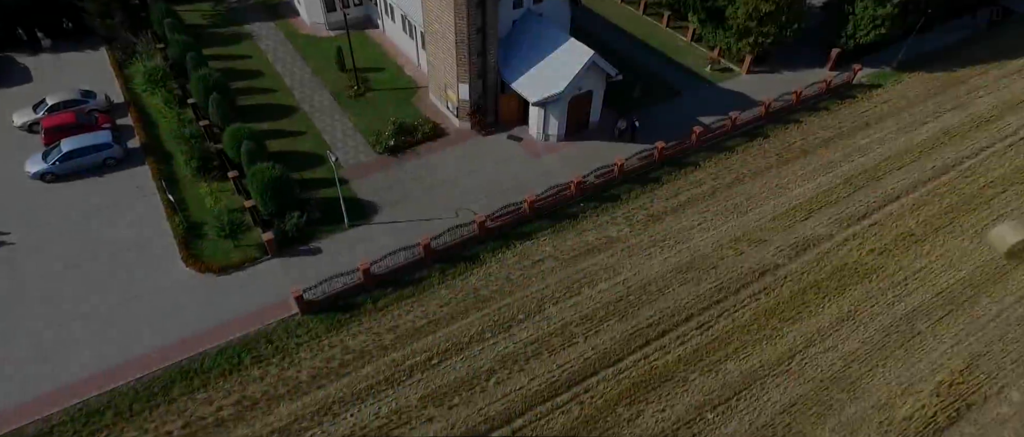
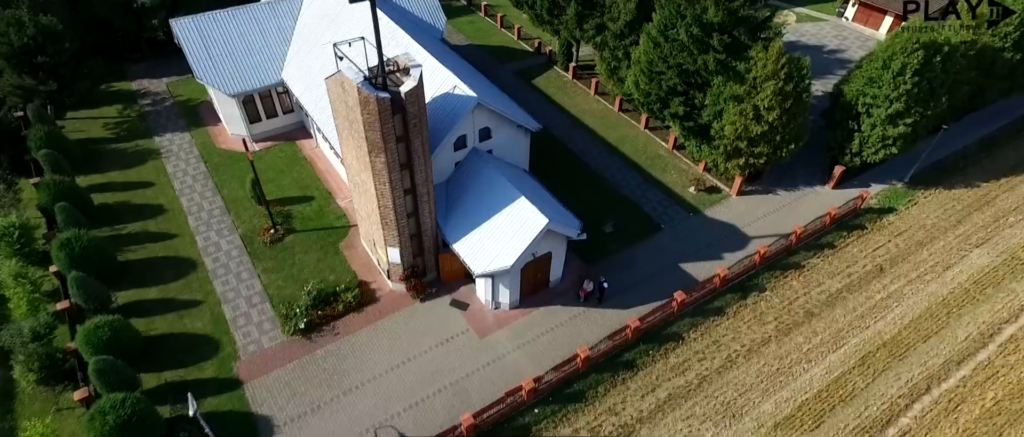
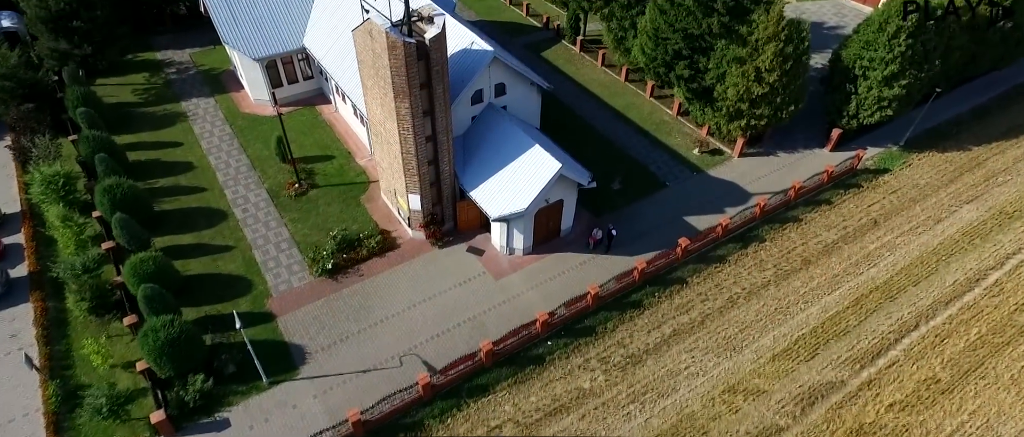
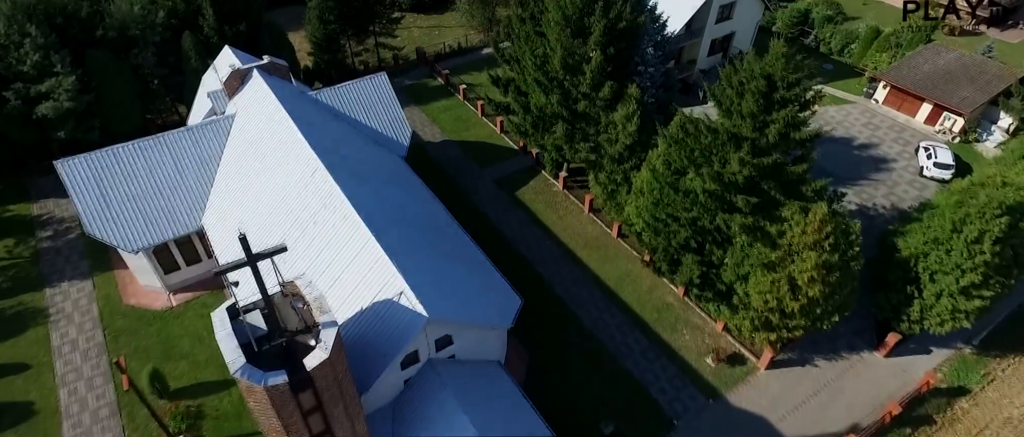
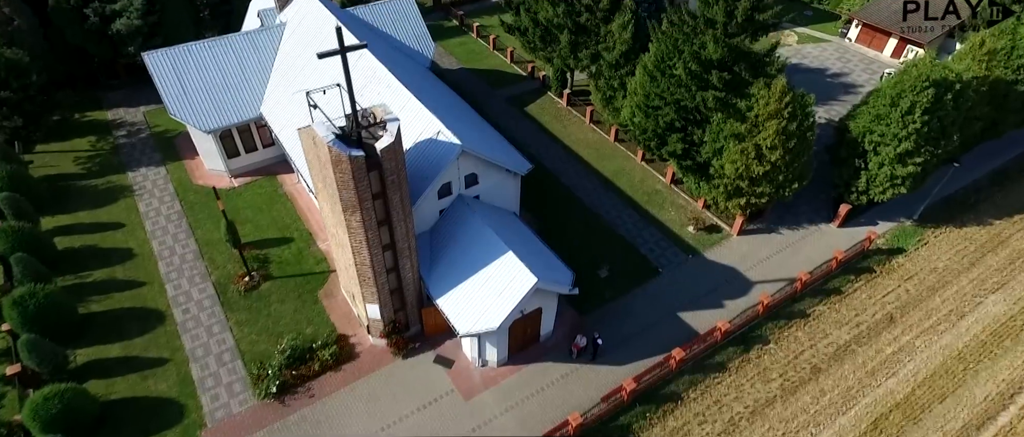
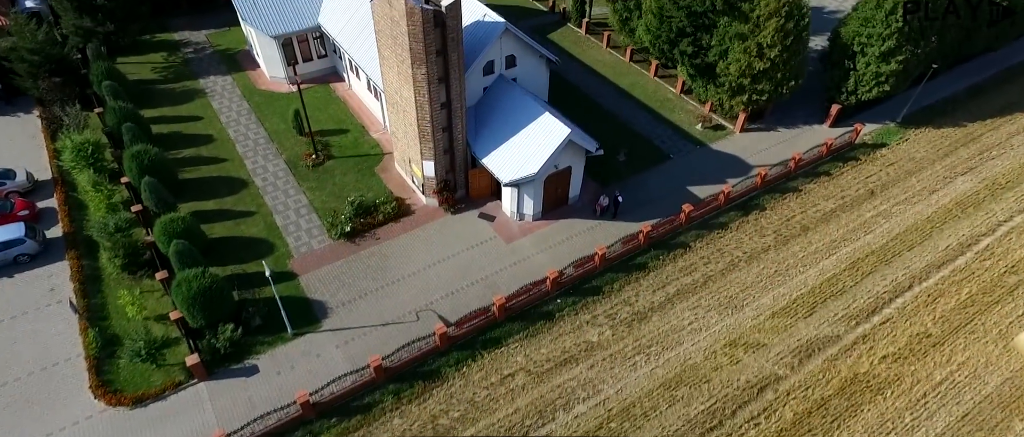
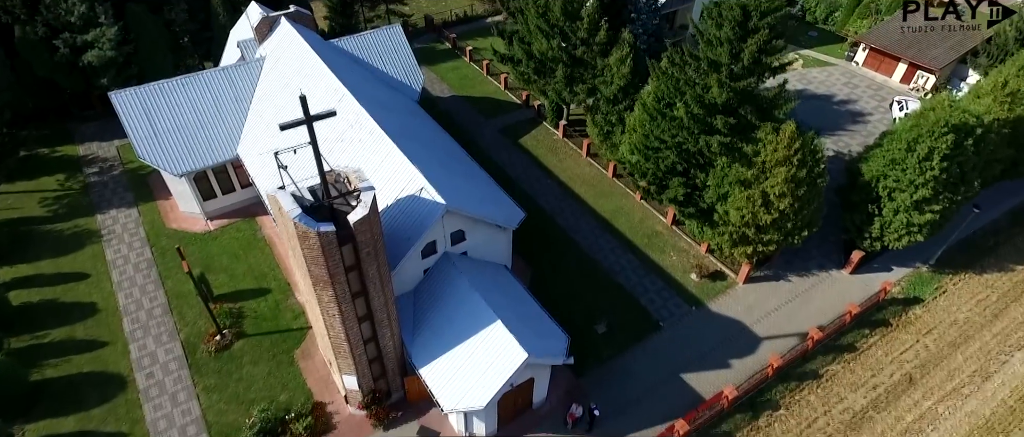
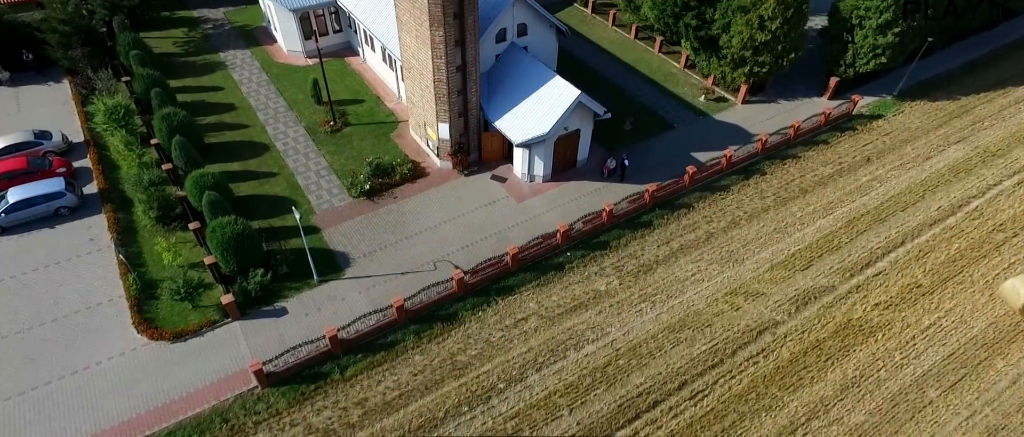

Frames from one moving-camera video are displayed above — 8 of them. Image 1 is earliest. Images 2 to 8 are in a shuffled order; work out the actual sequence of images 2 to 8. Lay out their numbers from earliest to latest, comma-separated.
8, 6, 3, 2, 5, 7, 4
